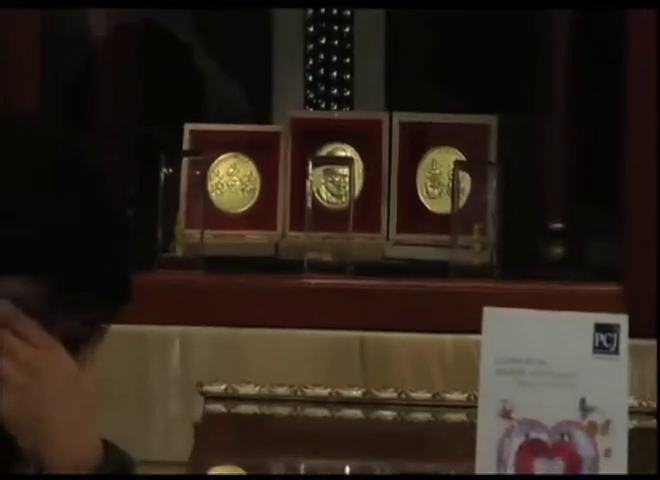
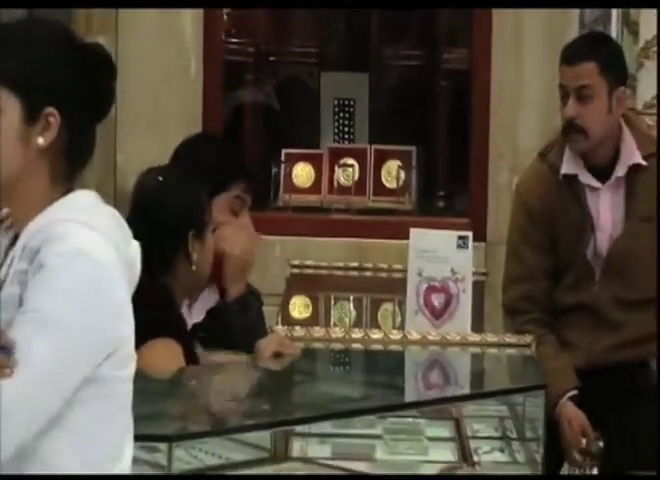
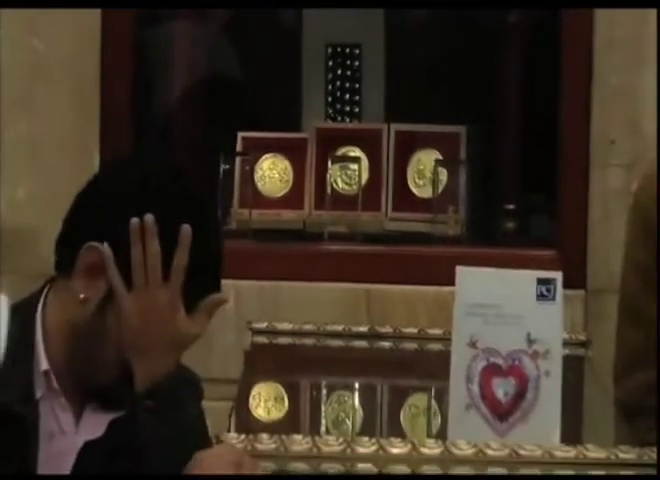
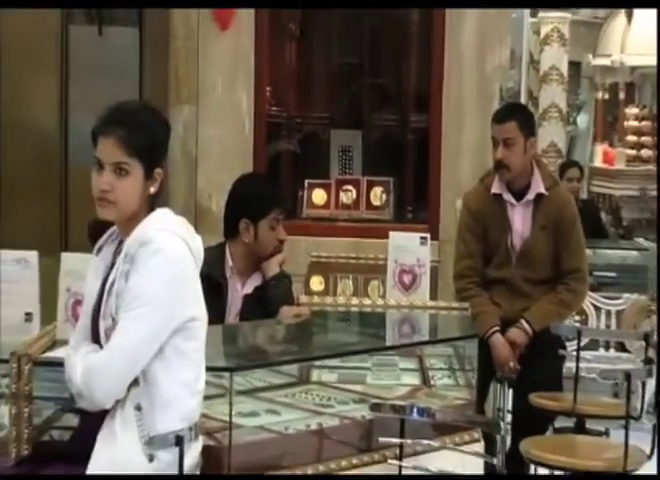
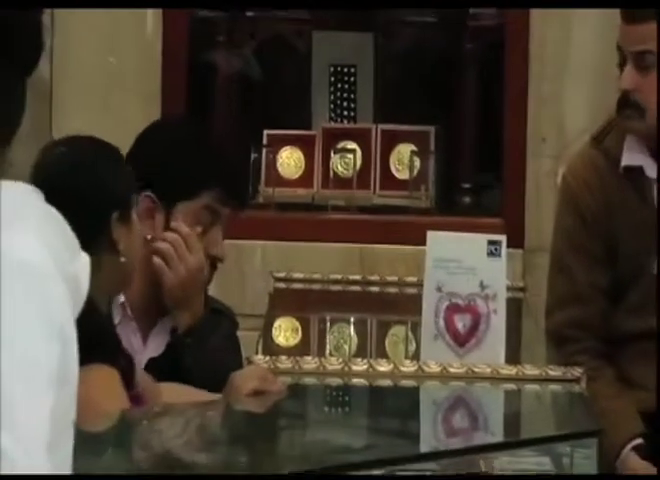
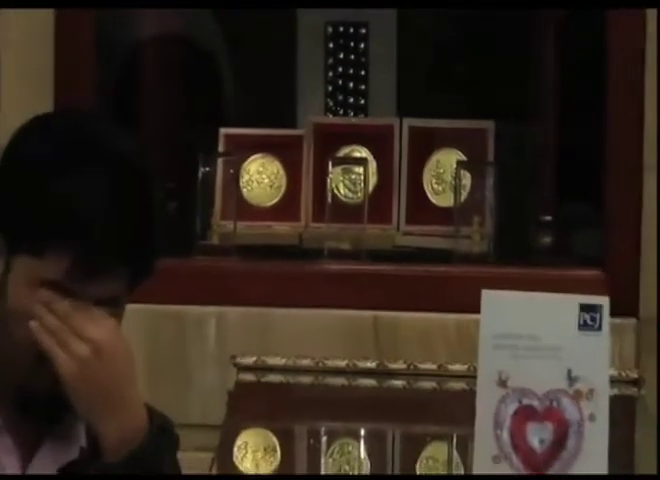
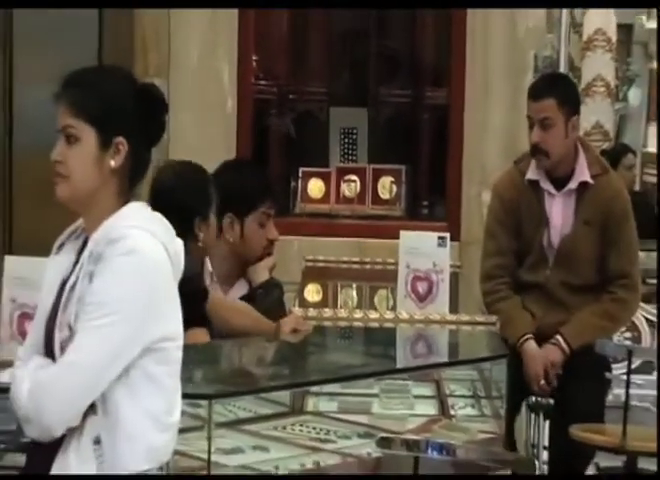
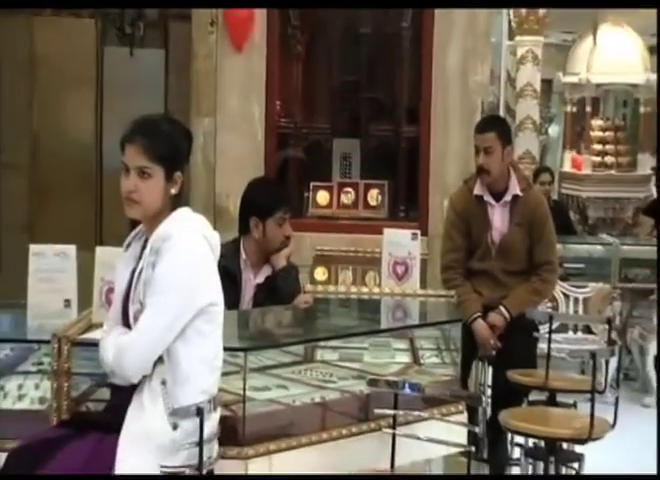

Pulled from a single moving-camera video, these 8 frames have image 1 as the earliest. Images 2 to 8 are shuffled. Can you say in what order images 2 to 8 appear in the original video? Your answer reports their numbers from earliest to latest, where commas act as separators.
6, 3, 5, 2, 7, 4, 8
